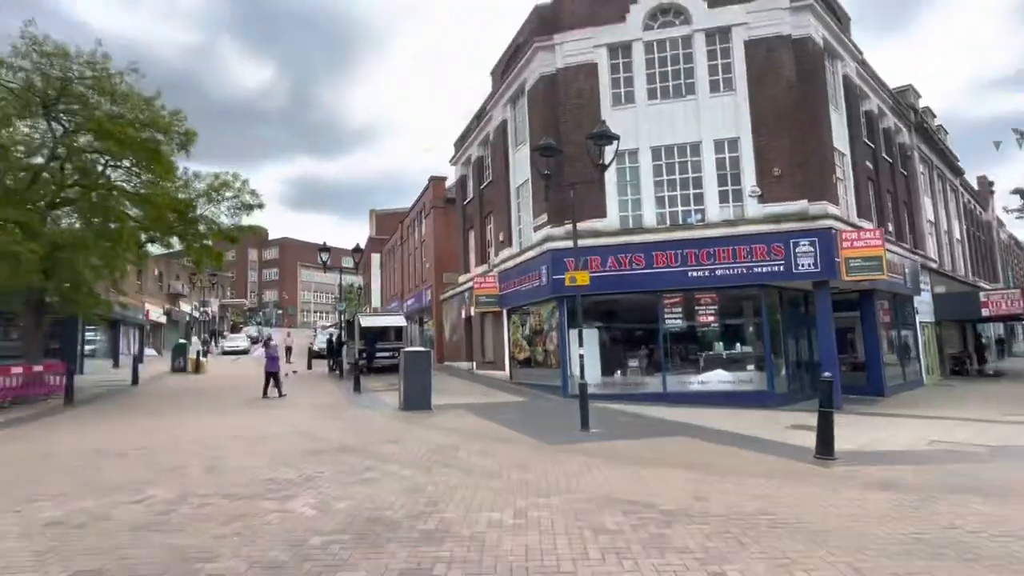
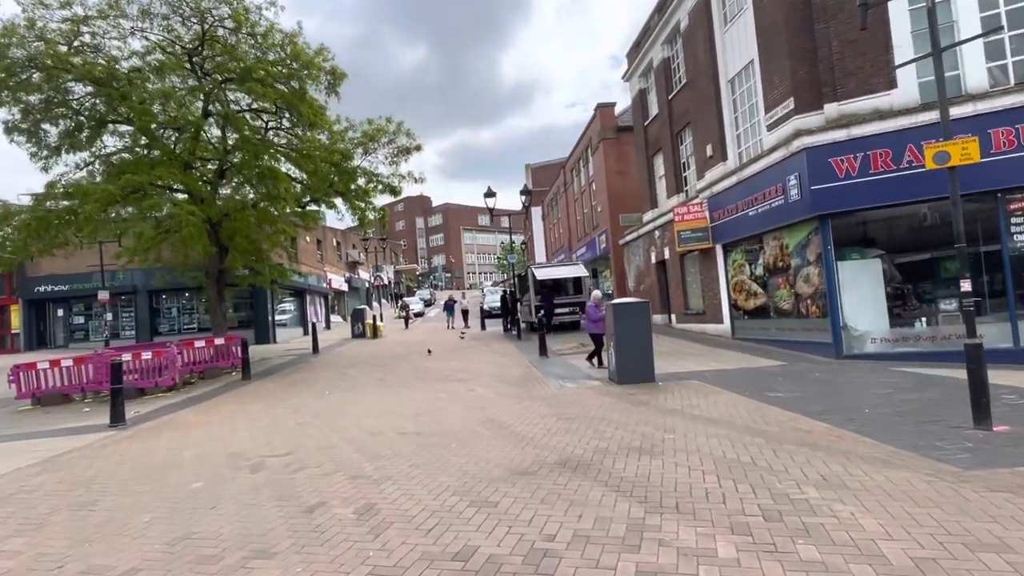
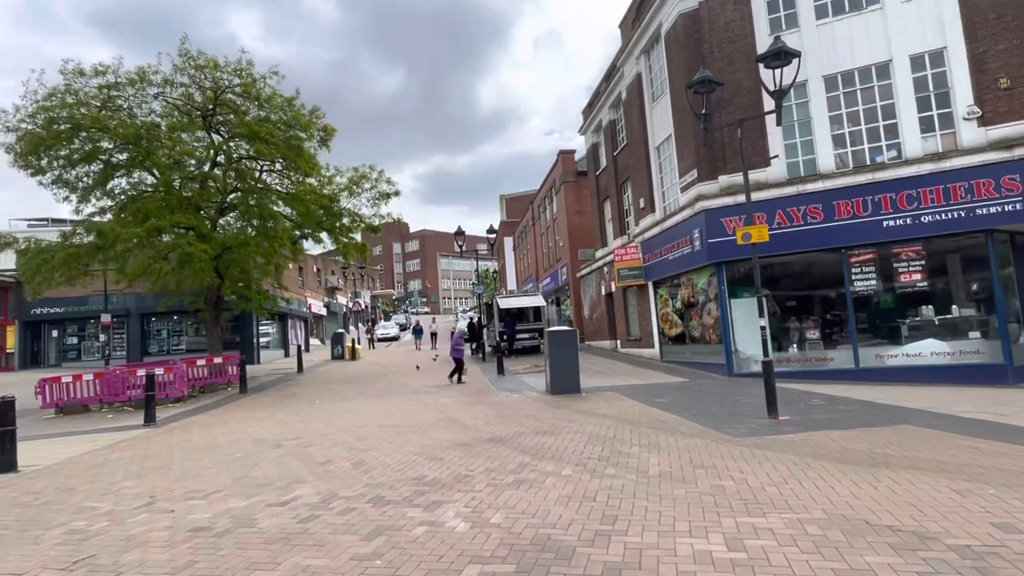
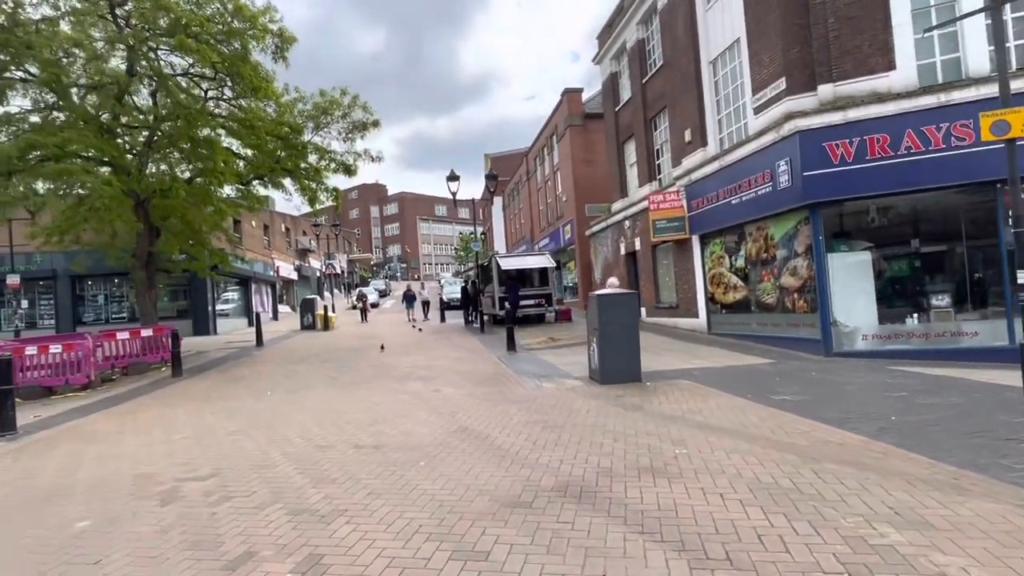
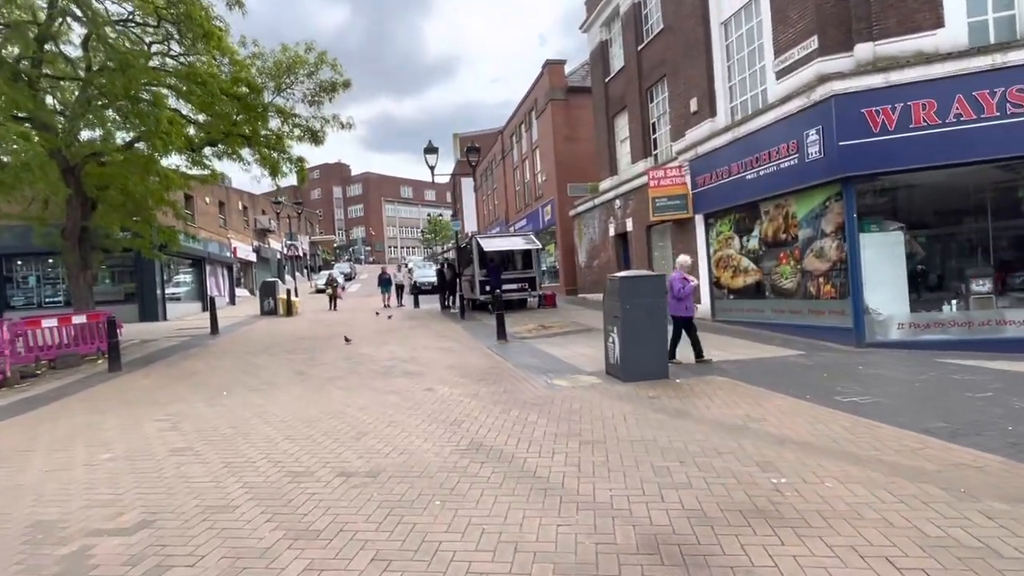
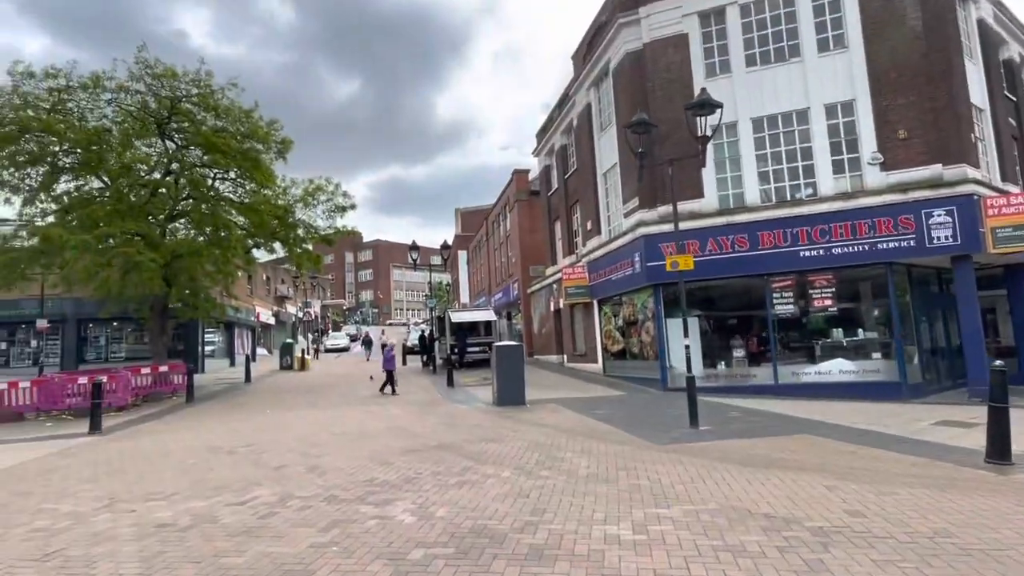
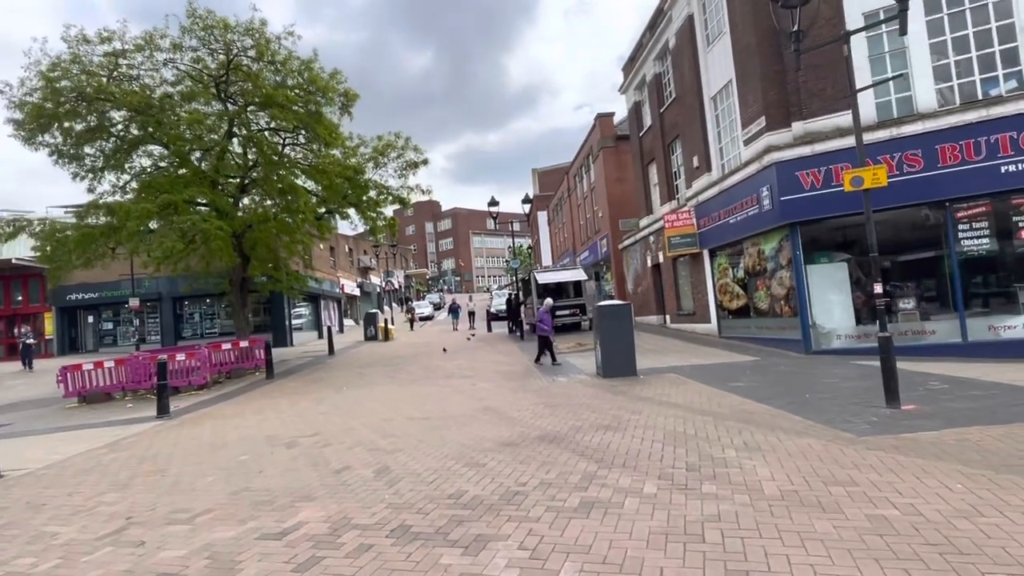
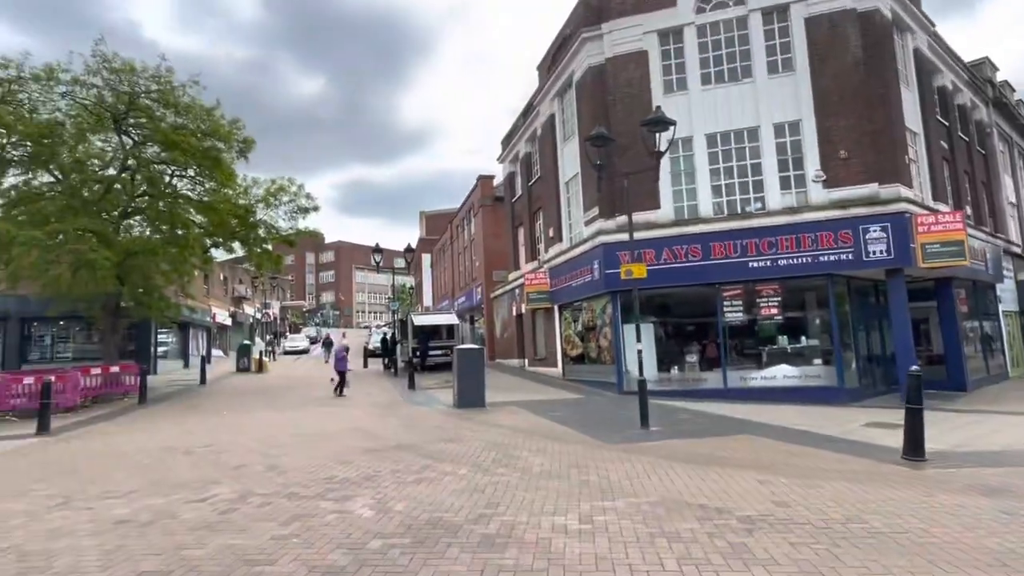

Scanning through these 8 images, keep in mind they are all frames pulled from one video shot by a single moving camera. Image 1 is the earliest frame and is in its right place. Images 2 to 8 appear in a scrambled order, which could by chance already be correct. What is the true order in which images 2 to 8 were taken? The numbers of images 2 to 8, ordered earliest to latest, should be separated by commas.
8, 6, 3, 7, 2, 4, 5
